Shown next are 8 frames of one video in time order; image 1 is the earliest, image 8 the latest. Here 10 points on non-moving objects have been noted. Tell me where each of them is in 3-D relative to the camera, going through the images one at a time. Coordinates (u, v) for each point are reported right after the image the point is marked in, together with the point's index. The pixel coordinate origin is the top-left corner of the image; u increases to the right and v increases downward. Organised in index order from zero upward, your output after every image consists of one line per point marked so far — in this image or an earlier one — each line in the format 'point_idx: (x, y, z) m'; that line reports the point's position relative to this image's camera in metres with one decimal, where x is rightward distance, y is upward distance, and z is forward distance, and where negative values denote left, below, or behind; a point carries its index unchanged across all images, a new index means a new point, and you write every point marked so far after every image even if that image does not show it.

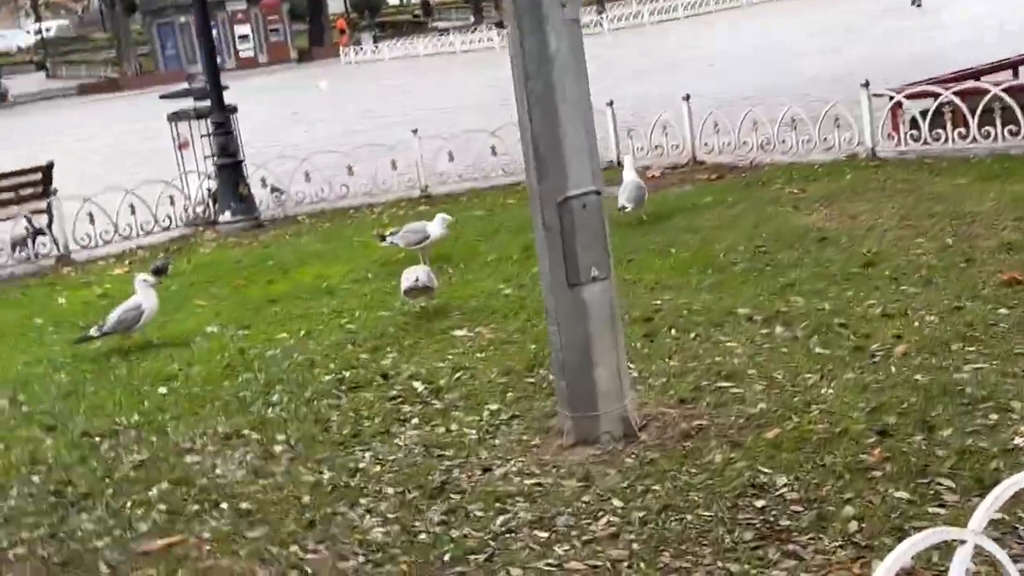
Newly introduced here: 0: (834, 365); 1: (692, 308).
0: (+1.0, -0.2, +4.0) m
1: (+0.7, -0.1, +4.8) m
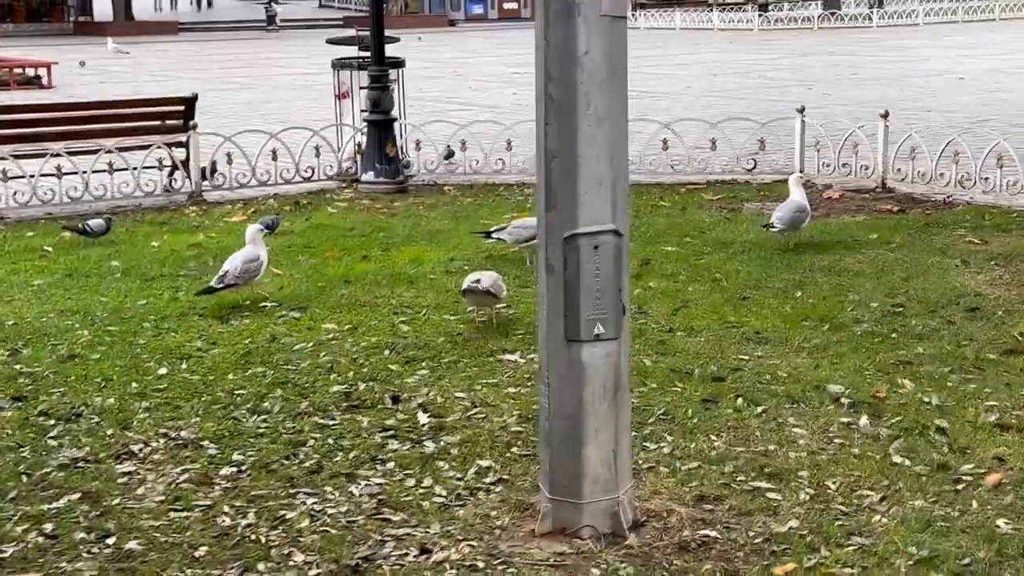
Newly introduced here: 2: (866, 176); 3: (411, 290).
0: (+1.0, -0.5, +3.2) m
1: (+0.9, -0.3, +4.1) m
2: (+2.2, +0.7, +7.8) m
3: (-0.4, 0.0, +5.3) m
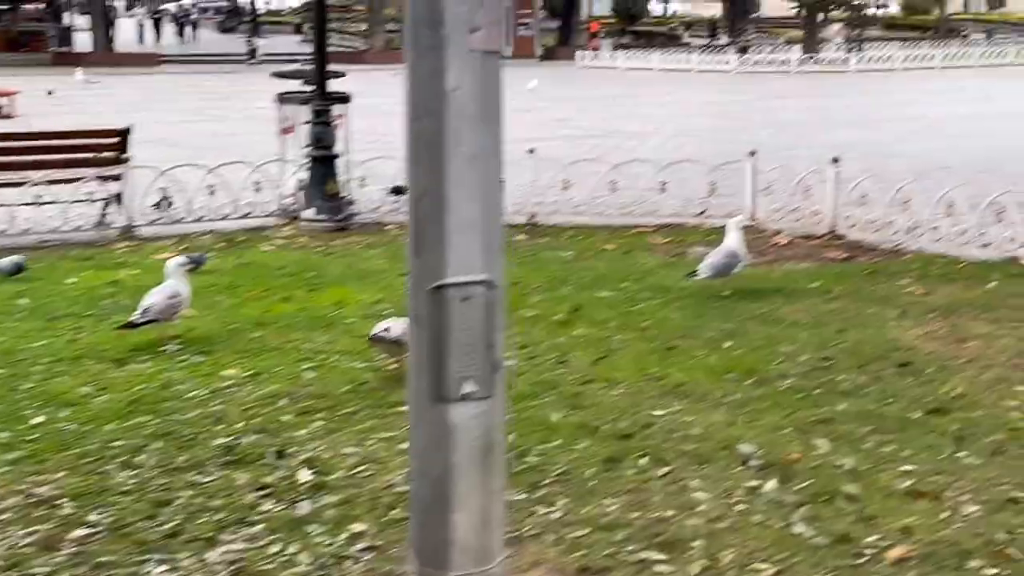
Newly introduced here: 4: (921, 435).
0: (+0.7, -0.6, +3.0) m
1: (+0.5, -0.4, +3.9) m
2: (+1.9, +0.4, +7.6) m
3: (-0.8, -0.2, +5.1) m
4: (+1.3, -0.5, +3.8) m
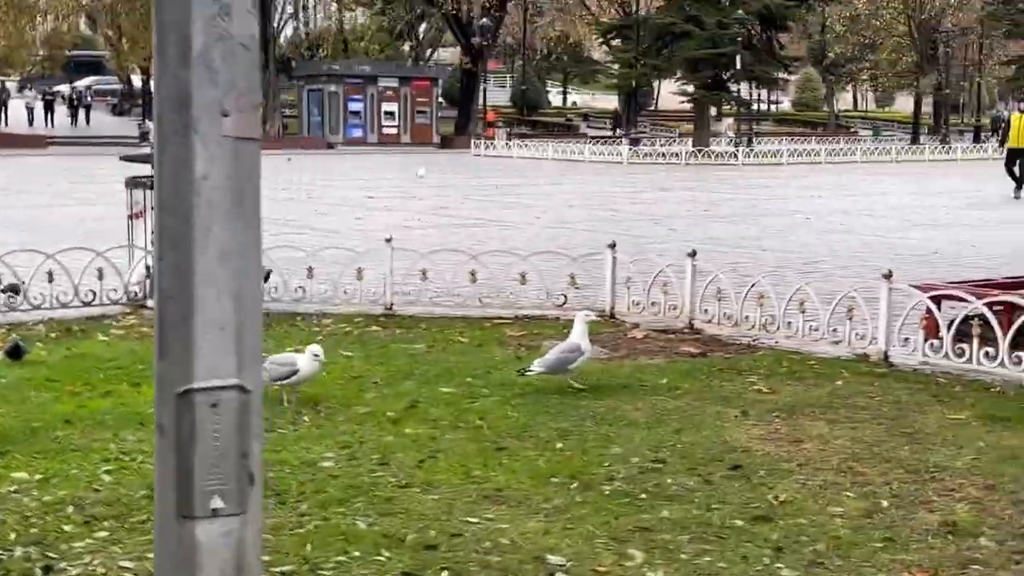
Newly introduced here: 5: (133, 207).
0: (+0.2, -0.9, +2.8) m
1: (0.0, -0.7, +3.7) m
2: (+1.0, -0.2, +7.5) m
3: (-1.4, -0.6, +4.8) m
4: (+0.7, -0.8, +3.7) m
5: (-2.5, +0.5, +8.1) m
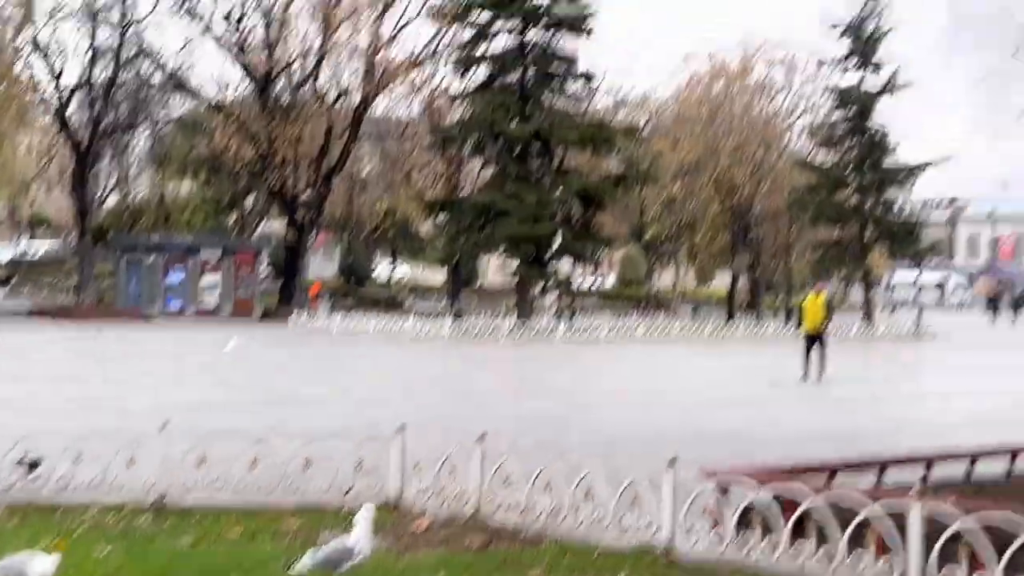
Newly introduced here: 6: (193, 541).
0: (-0.4, -1.3, +2.4) m
1: (-0.8, -1.3, +3.2) m
2: (-0.3, -1.3, +7.3) m
3: (-2.3, -1.2, +4.2) m
4: (-0.1, -1.3, +3.4) m
5: (-3.8, -0.6, +7.4) m
6: (-1.6, -1.3, +6.4) m
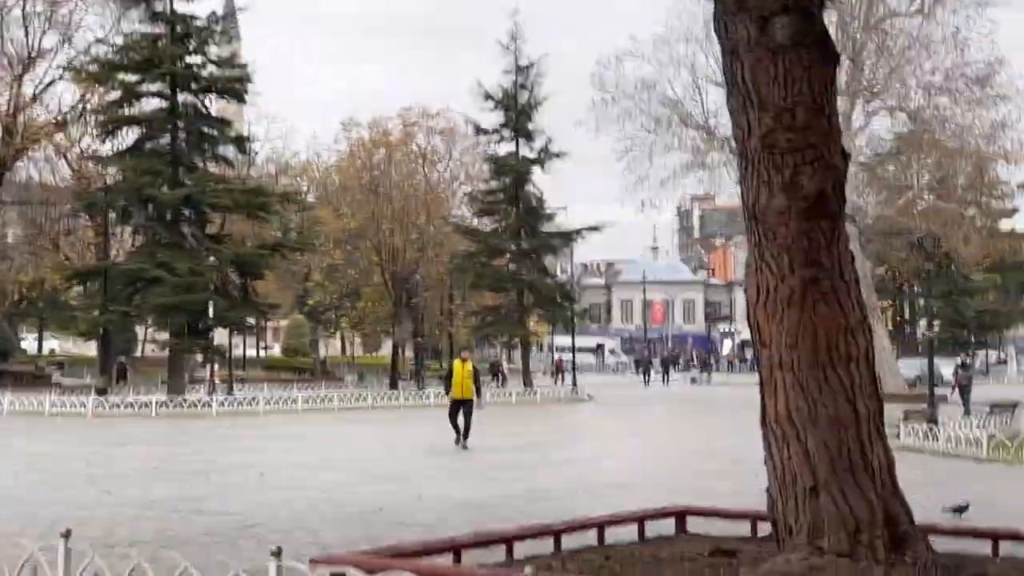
0: (-1.3, -1.4, +1.5) m
1: (-1.9, -1.5, +2.2) m
2: (-2.4, -1.6, +6.2) m
3: (-3.6, -1.5, +2.7) m
4: (-1.2, -1.5, +2.5) m
5: (-5.8, -1.0, +5.5) m
6: (-3.5, -1.7, +5.1) m
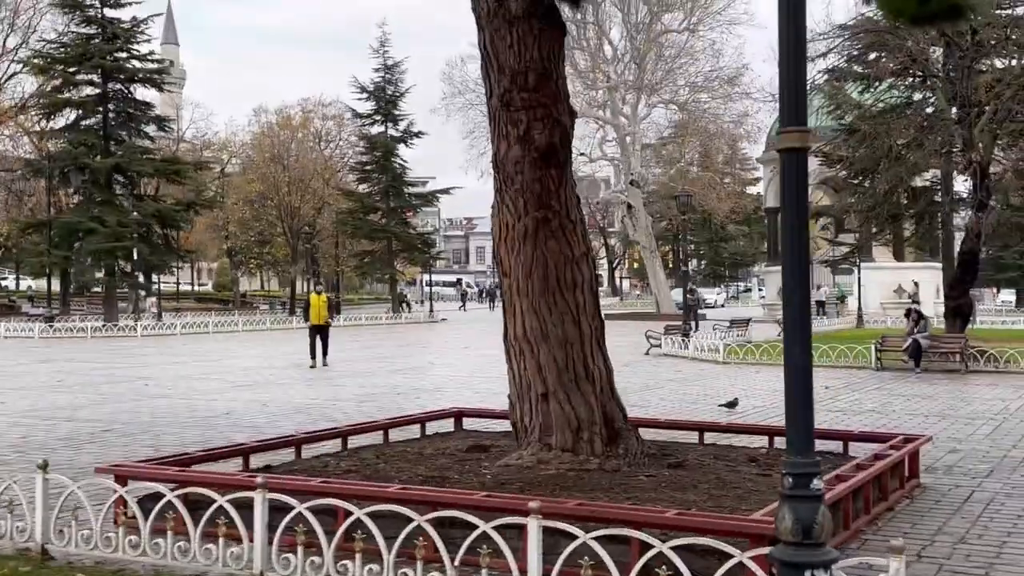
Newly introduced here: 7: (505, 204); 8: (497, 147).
0: (-2.5, -1.2, +2.5) m
1: (-3.1, -1.3, +3.2) m
2: (-3.9, -1.3, +7.1) m
3: (-4.8, -1.3, +3.6) m
4: (-2.4, -1.3, +3.5) m
5: (-7.2, -0.8, +6.2) m
6: (-4.9, -1.4, +5.9) m
7: (-0.1, +0.6, +8.7) m
8: (-0.1, +1.0, +8.6) m
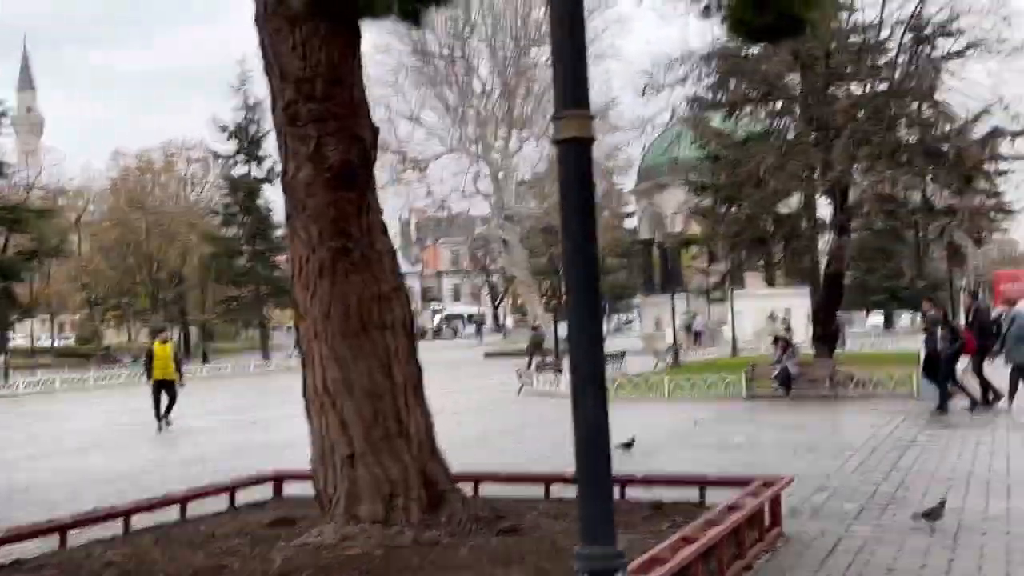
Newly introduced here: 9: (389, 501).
0: (-3.1, -1.4, +1.0) m
1: (-3.7, -1.5, +1.7) m
2: (-4.9, -1.7, +5.5) m
3: (-5.5, -1.6, +1.9) m
4: (-3.1, -1.5, +2.1) m
5: (-8.2, -1.3, +4.3) m
6: (-5.8, -1.8, +4.2) m
7: (-1.3, +0.3, +7.5) m
8: (-1.4, +0.7, +7.5) m
9: (-0.7, -1.3, +7.3) m
